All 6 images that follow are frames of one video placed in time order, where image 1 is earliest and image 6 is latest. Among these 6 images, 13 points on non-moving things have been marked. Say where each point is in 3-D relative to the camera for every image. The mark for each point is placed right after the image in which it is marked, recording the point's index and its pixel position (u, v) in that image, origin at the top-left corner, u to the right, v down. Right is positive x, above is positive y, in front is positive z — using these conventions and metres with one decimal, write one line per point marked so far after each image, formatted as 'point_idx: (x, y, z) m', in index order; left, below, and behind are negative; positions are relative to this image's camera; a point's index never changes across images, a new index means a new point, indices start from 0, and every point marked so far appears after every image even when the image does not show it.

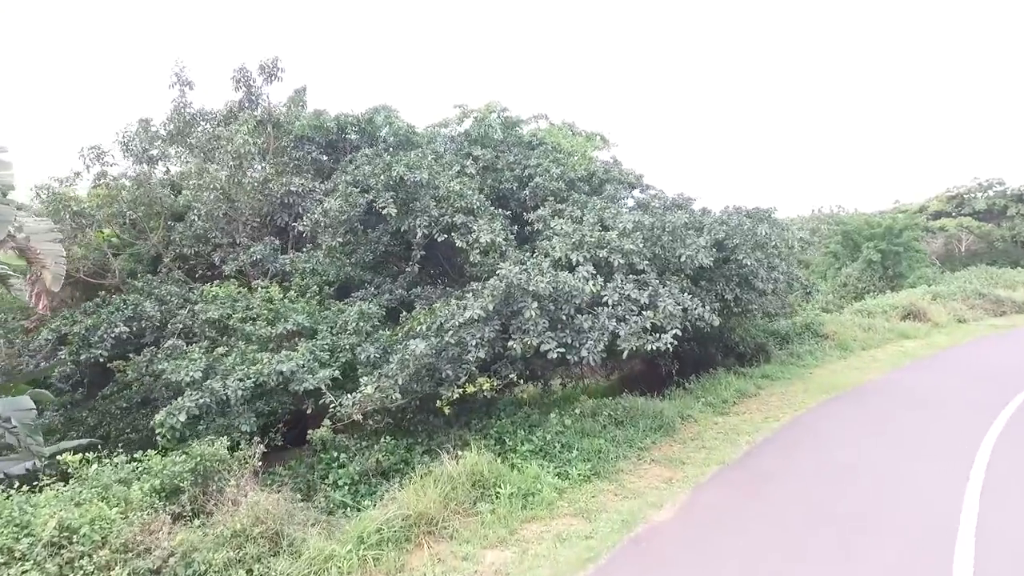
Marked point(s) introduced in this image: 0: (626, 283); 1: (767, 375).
0: (+1.1, 0.0, +6.4) m
1: (+3.9, -1.3, +10.3) m
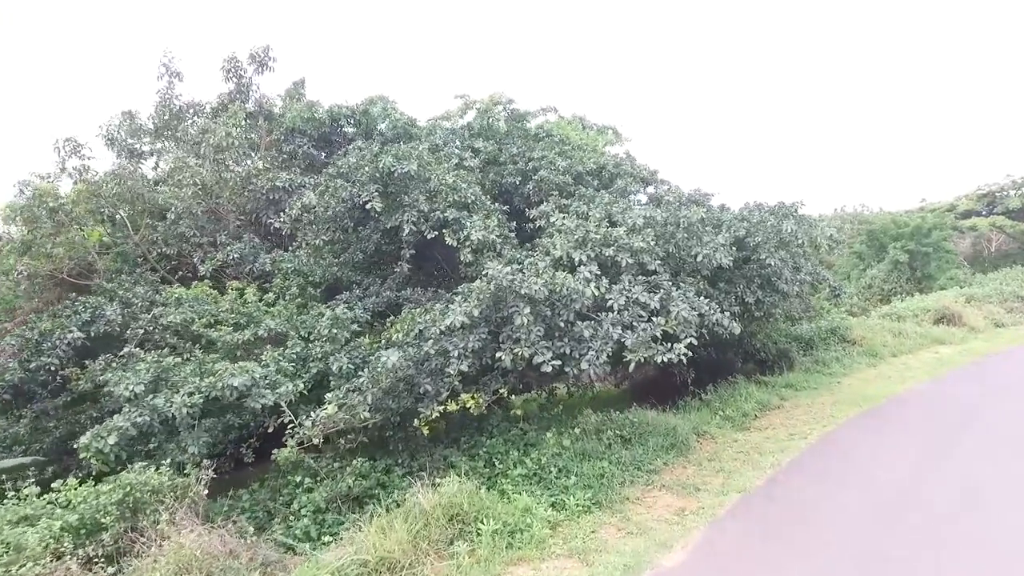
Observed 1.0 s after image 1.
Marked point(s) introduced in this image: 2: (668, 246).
0: (+1.0, 0.0, +5.7) m
1: (+3.9, -1.3, +9.5) m
2: (+1.6, +0.4, +6.9) m
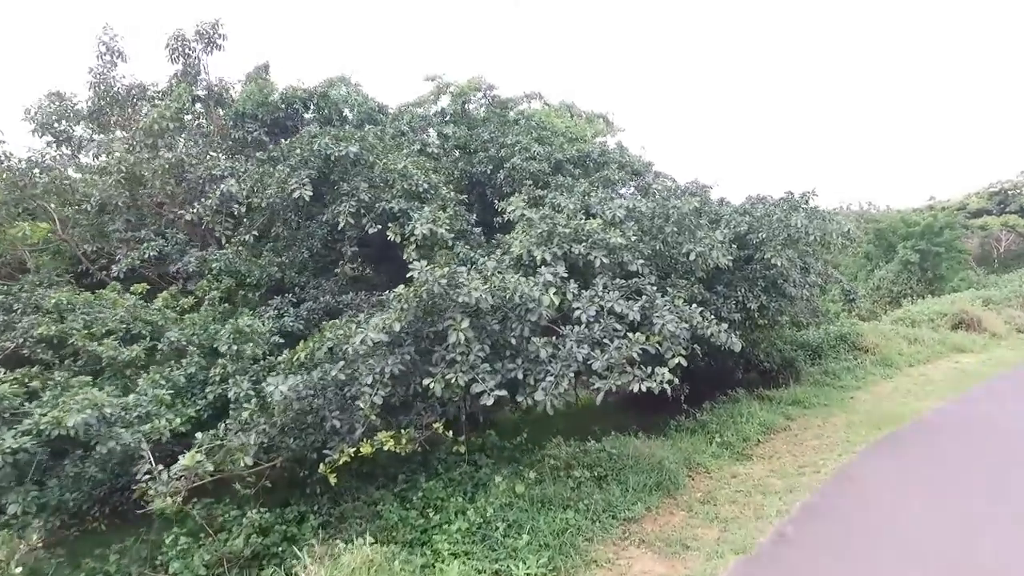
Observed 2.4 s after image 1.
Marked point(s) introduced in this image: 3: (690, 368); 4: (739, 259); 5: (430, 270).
0: (+0.7, 0.0, +4.6) m
1: (+3.6, -1.4, +8.4) m
2: (+1.2, +0.4, +5.8) m
3: (+2.4, -1.1, +9.2) m
4: (+2.5, +0.3, +7.3) m
5: (-0.5, +0.1, +3.9) m
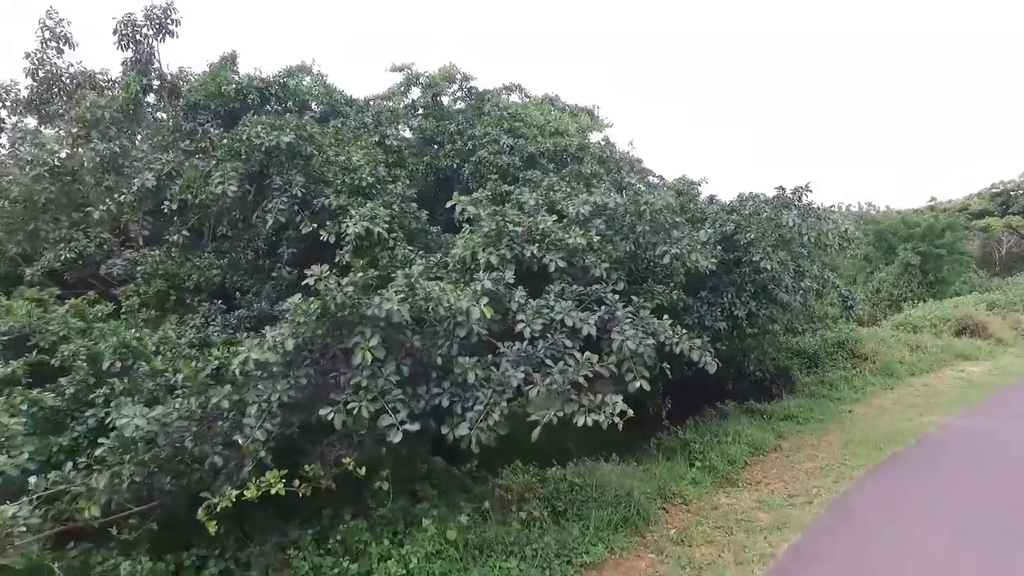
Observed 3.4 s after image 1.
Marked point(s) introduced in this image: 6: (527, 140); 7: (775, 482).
0: (+0.3, -0.1, +3.9) m
1: (+3.2, -1.5, +7.8) m
2: (+0.8, +0.3, +5.1) m
3: (+2.0, -1.1, +8.5) m
4: (+2.1, +0.3, +6.7) m
5: (-0.8, +0.1, +3.3) m
6: (+0.2, +1.8, +8.1) m
7: (+2.2, -1.6, +5.7) m
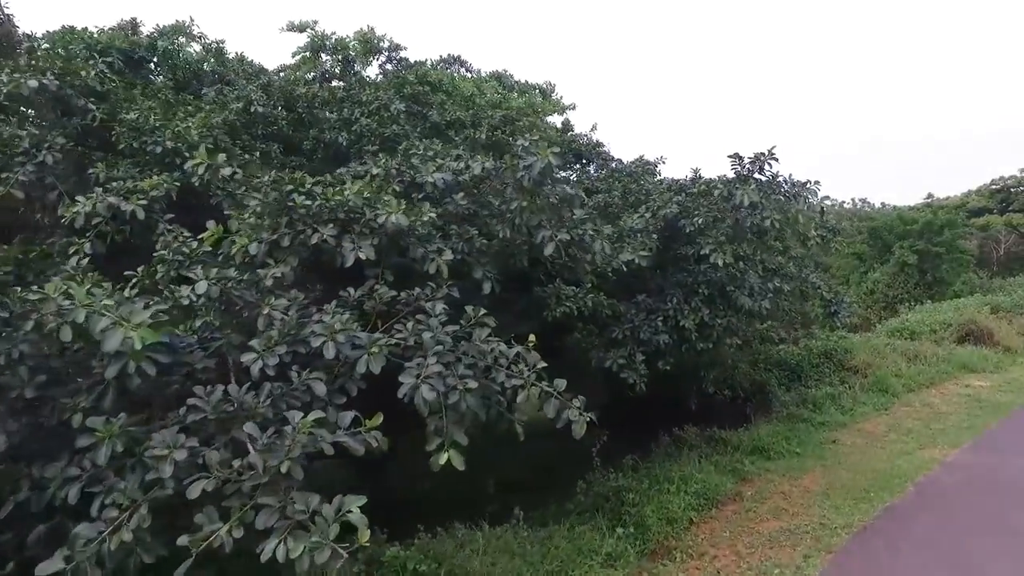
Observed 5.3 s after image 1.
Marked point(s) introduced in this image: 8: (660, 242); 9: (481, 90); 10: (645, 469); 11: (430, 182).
0: (-0.6, -0.1, +2.4) m
1: (+2.3, -1.5, +6.3) m
2: (0.0, +0.3, +3.6) m
3: (+1.1, -1.2, +7.0) m
4: (+1.2, +0.2, +5.2) m
5: (-1.7, 0.0, +1.8) m
6: (-0.7, +1.8, +6.6) m
7: (+1.3, -1.6, +4.2) m
8: (+1.1, +0.3, +5.1) m
9: (-0.4, +2.7, +9.3) m
10: (+1.1, -1.4, +5.4) m
11: (-0.4, +0.6, +3.7) m
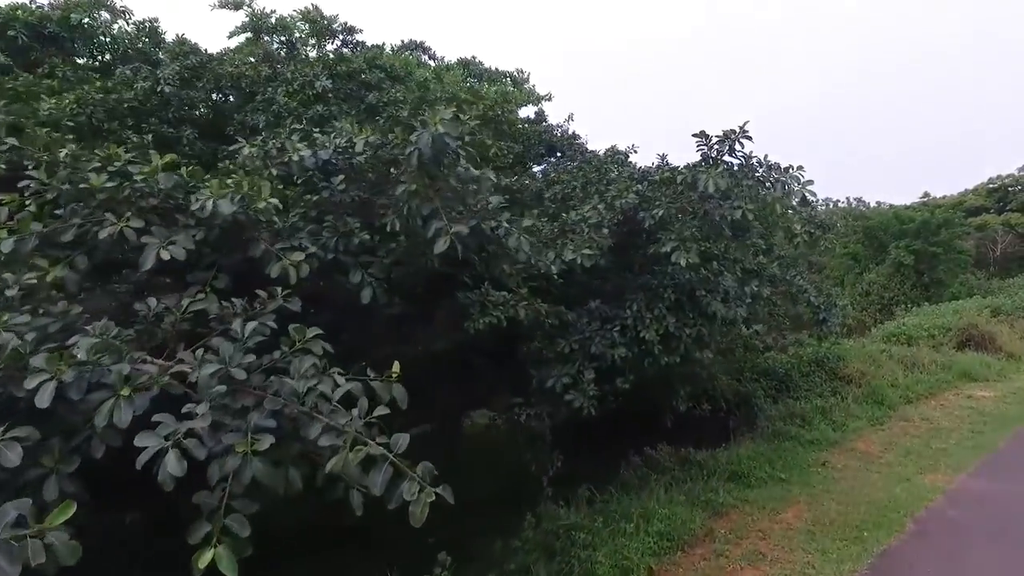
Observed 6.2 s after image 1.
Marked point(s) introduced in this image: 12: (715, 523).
0: (-1.0, -0.1, +1.7) m
1: (+1.9, -1.5, +5.5) m
2: (-0.5, +0.3, +2.9) m
3: (+0.7, -1.2, +6.3) m
4: (+0.8, +0.2, +4.4) m
5: (-2.1, 0.0, +1.0) m
6: (-1.2, +1.7, +5.9) m
7: (+0.9, -1.7, +3.5) m
8: (+0.7, +0.3, +4.3) m
9: (-0.9, +2.7, +8.5) m
10: (+0.6, -1.5, +4.7) m
11: (-0.8, +0.5, +2.9) m
12: (+1.4, -1.6, +4.6) m
